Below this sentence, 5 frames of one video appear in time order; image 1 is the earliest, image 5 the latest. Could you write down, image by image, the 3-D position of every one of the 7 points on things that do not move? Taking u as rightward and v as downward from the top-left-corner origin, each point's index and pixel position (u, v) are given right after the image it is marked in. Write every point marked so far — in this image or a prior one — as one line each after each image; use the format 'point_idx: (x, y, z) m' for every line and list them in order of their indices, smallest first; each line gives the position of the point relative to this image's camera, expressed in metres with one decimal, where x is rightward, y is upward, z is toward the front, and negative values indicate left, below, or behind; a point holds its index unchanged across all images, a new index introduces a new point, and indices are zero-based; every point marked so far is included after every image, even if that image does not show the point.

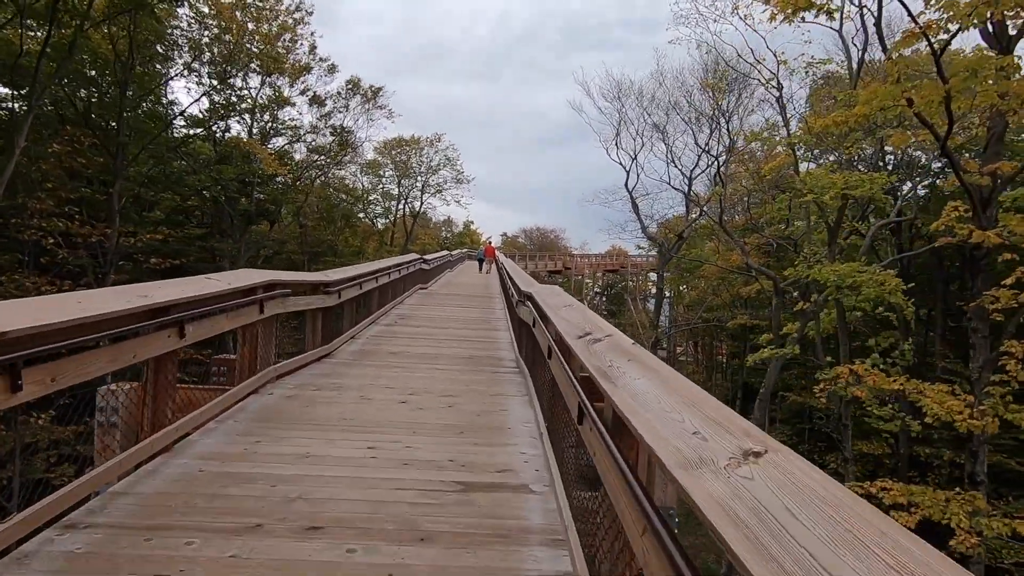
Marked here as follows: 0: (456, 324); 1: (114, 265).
0: (-0.8, -0.5, +8.7) m
1: (-7.2, +0.4, +10.3) m
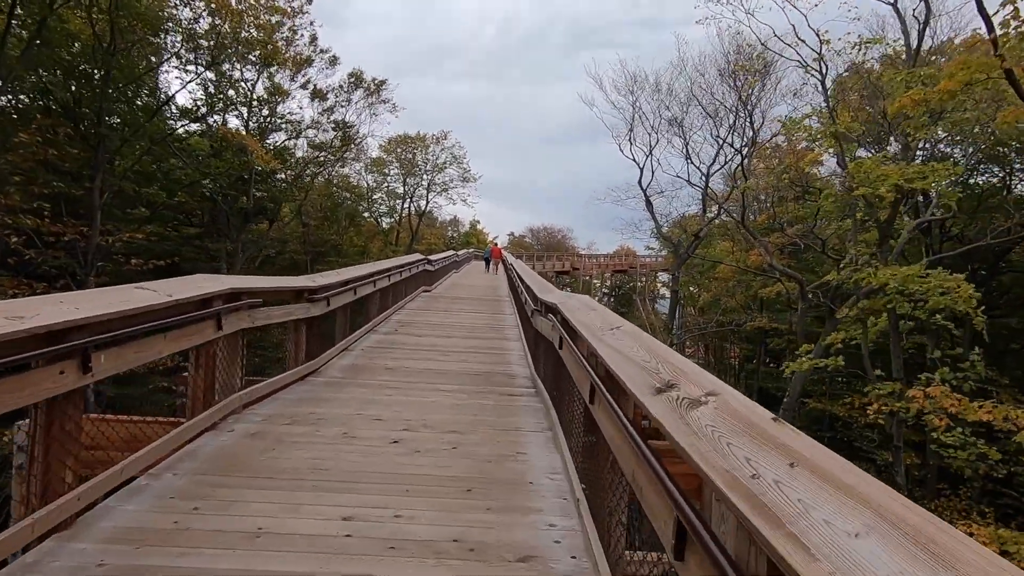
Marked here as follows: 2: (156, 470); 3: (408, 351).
0: (-0.7, -0.6, +7.9) m
1: (-7.0, +0.4, +9.6) m
2: (-1.7, -0.8, +2.7) m
3: (-1.2, -0.7, +6.5) m
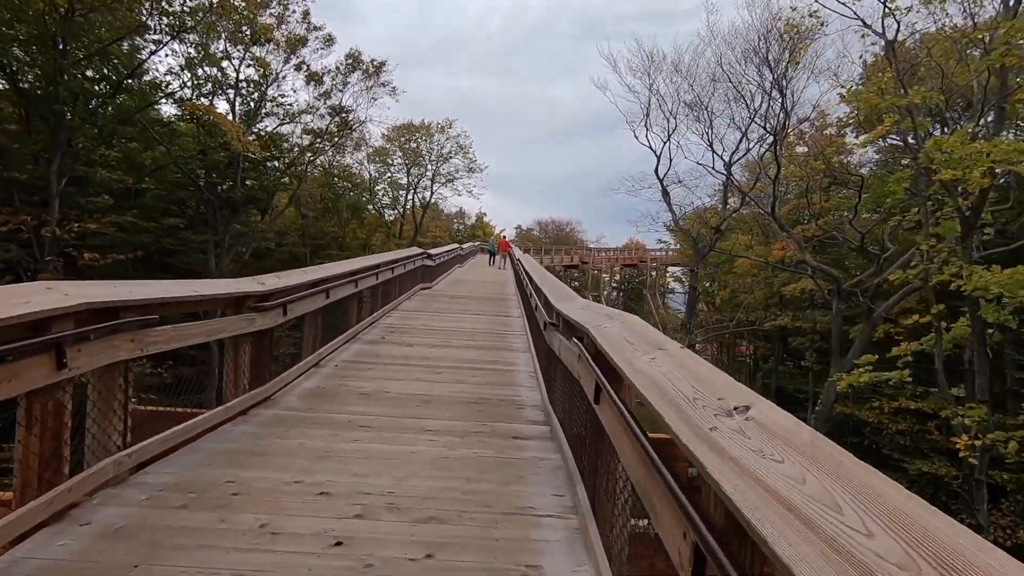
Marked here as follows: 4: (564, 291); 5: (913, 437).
0: (-0.6, -0.6, +6.7) m
1: (-6.9, +0.4, +8.5) m
2: (-1.6, -0.9, +1.5) m
3: (-1.1, -0.7, +5.3) m
4: (+0.4, 0.0, +4.2) m
5: (+12.6, -4.7, +18.0) m
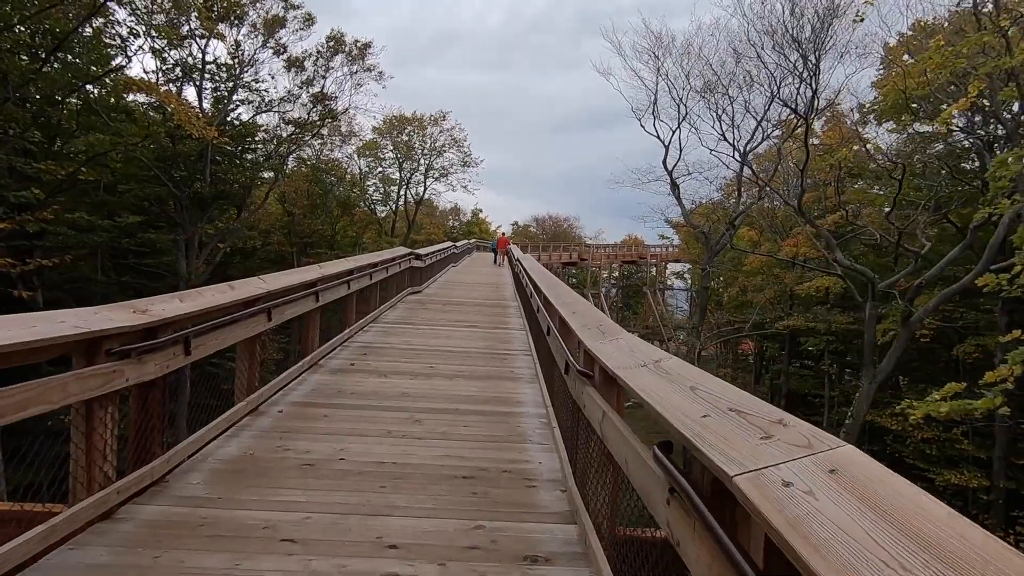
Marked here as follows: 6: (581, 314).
0: (-0.6, -0.7, +5.4) m
1: (-6.9, +0.3, +7.1) m
2: (-1.6, -1.1, +0.2) m
3: (-1.1, -0.8, +4.0) m
4: (+0.4, -0.2, +2.9) m
5: (+12.6, -4.6, +16.9) m
6: (+0.4, -0.1, +3.1) m
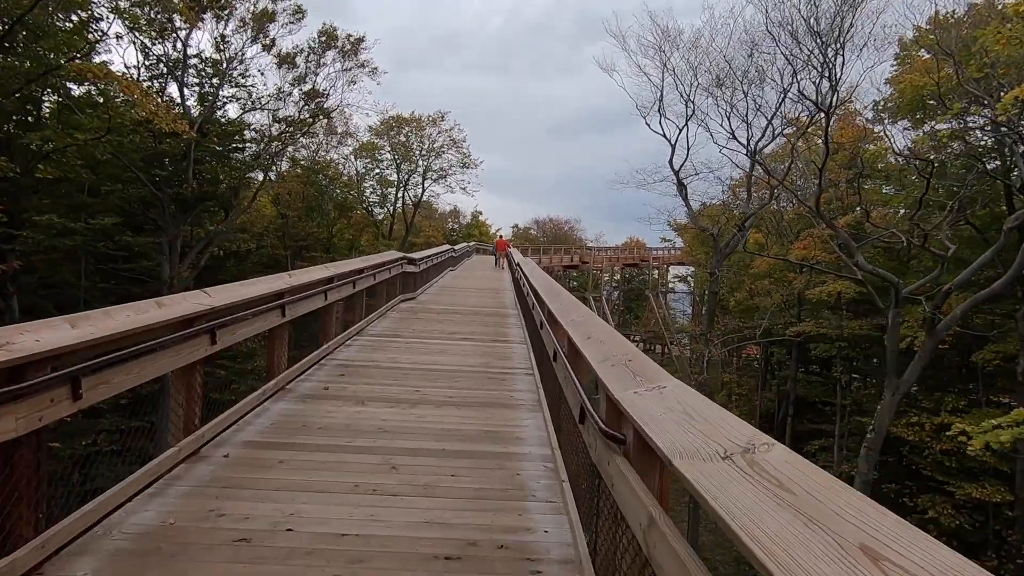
0: (-0.6, -0.8, +4.7) m
1: (-6.9, +0.2, +6.4) m
2: (-1.6, -1.1, -0.5) m
3: (-1.1, -0.9, +3.3) m
4: (+0.4, -0.2, +2.2) m
5: (+12.6, -4.7, +16.1) m
6: (+0.3, -0.2, +2.3) m
